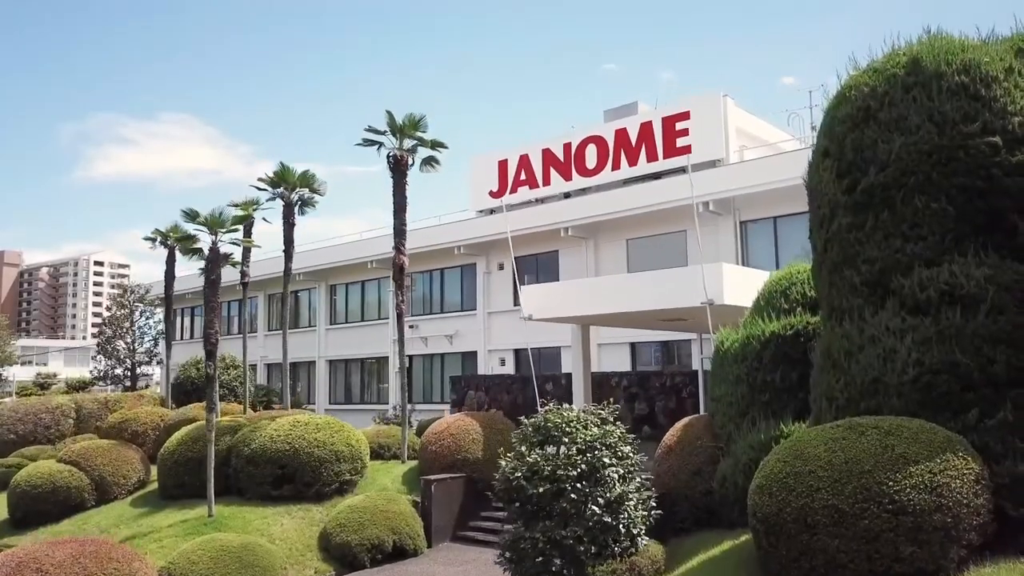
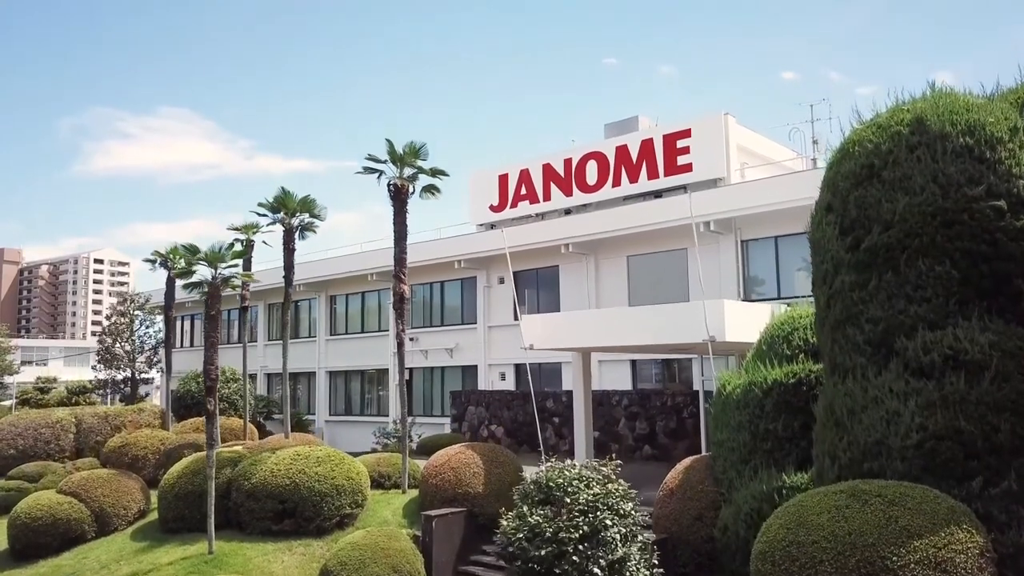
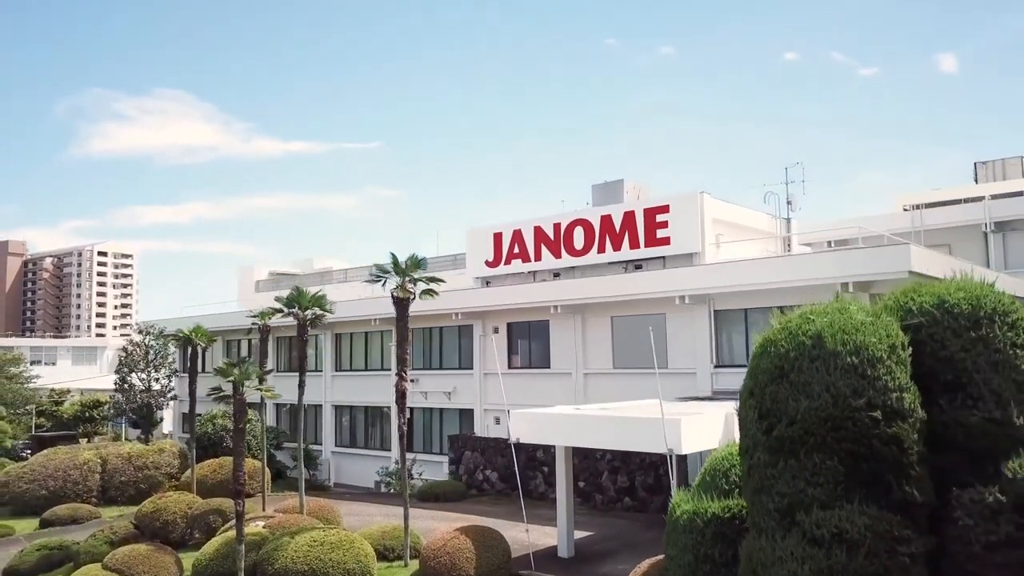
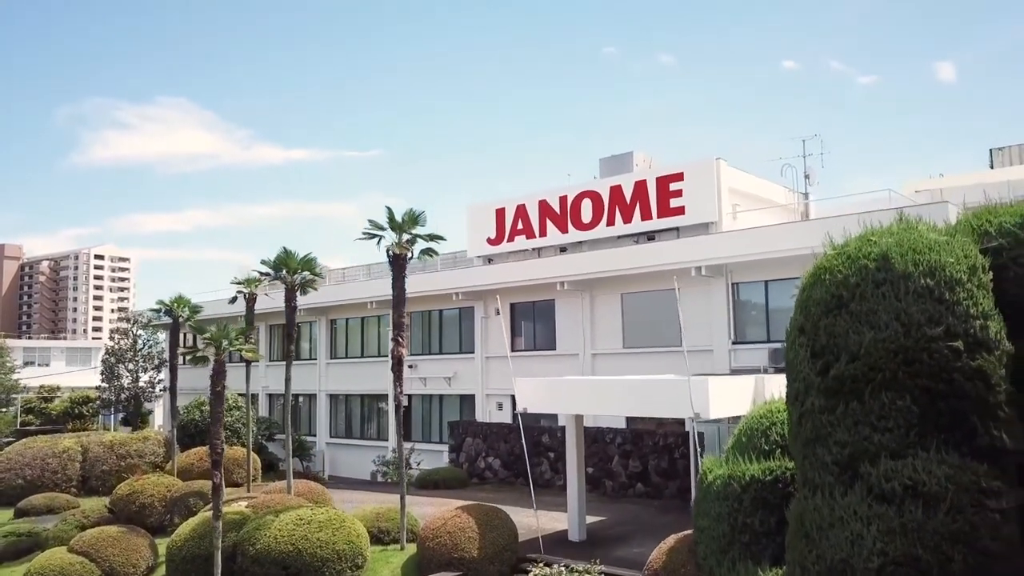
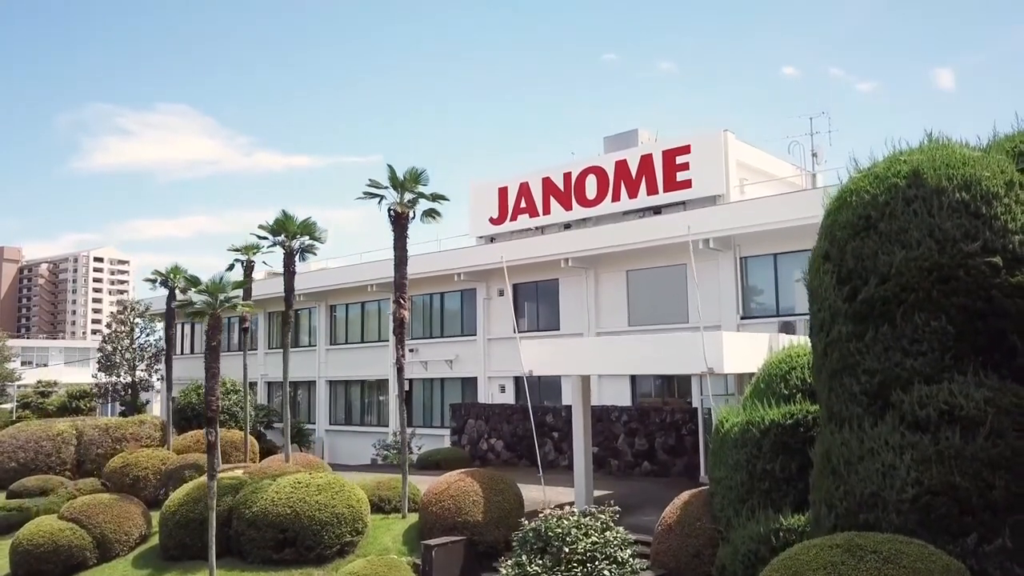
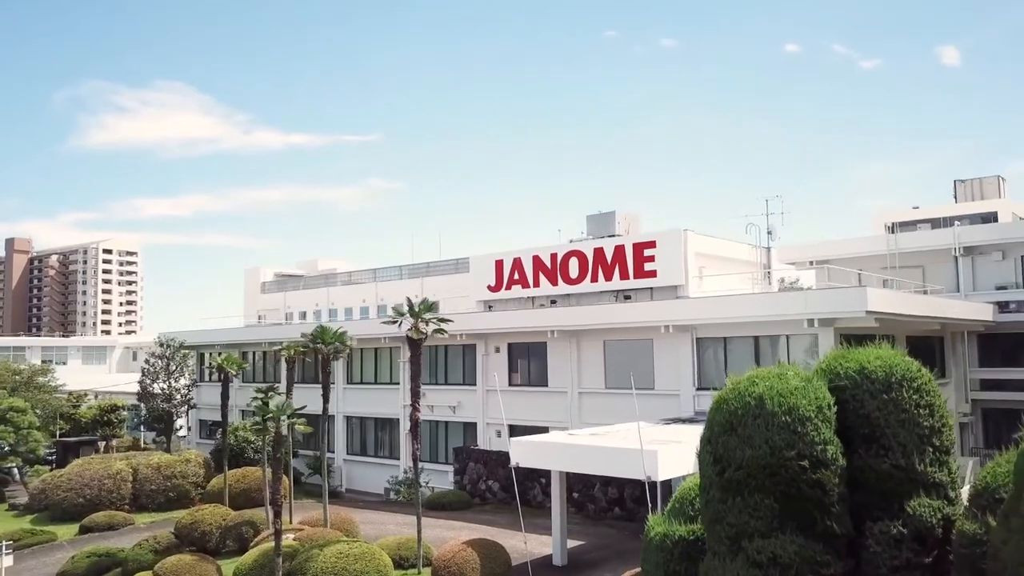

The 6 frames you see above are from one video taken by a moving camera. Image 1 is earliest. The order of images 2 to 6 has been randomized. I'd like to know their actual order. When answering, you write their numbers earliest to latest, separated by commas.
2, 5, 4, 3, 6
